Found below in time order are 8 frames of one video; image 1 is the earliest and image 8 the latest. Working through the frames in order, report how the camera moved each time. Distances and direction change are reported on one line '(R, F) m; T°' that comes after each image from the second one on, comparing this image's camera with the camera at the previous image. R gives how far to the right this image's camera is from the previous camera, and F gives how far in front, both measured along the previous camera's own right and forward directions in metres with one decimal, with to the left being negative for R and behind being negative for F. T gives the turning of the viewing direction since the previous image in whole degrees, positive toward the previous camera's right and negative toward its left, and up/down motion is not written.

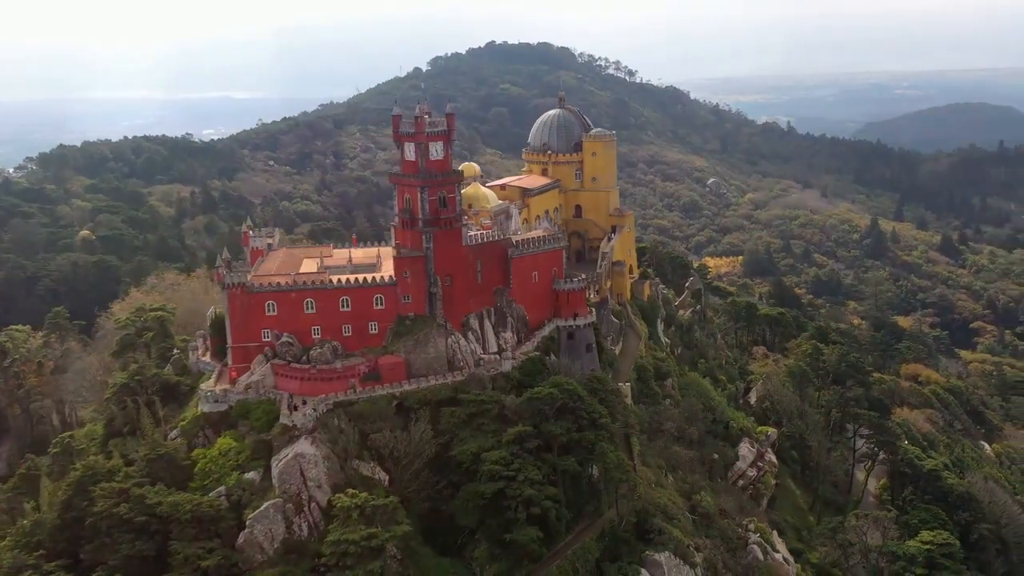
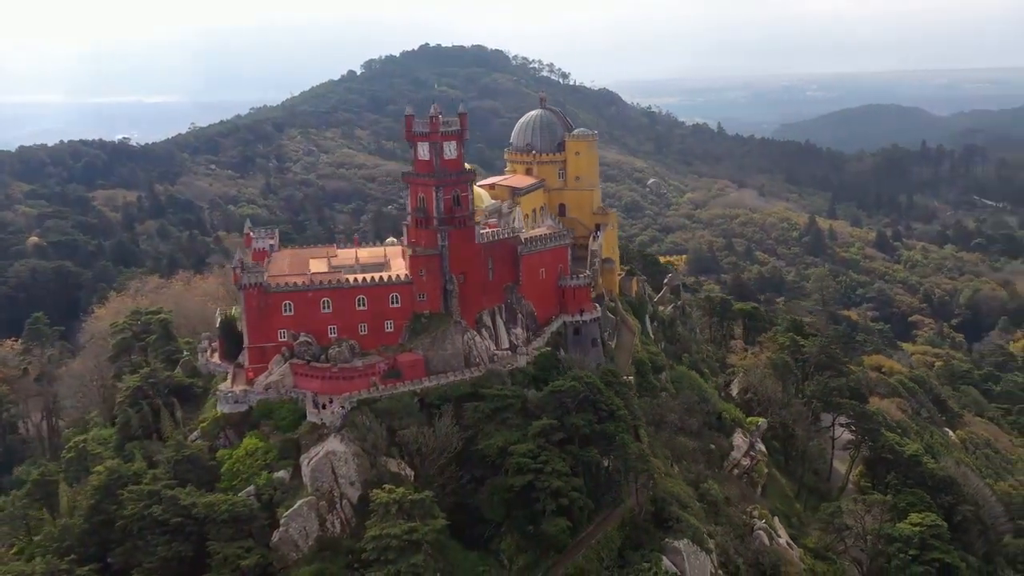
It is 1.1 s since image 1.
(-2.9, -0.5) m; +4°
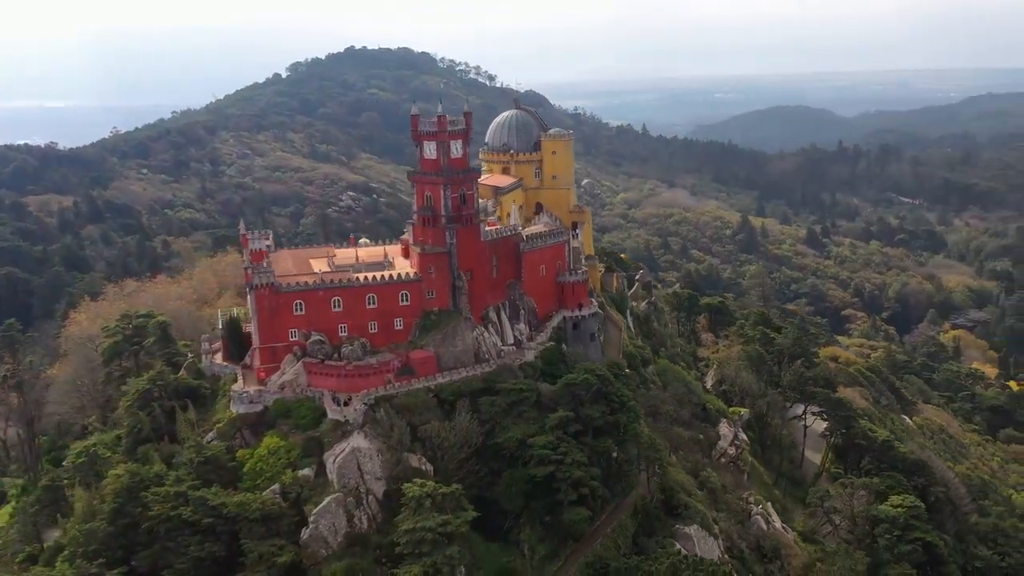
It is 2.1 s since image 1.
(-3.0, -0.5) m; +4°
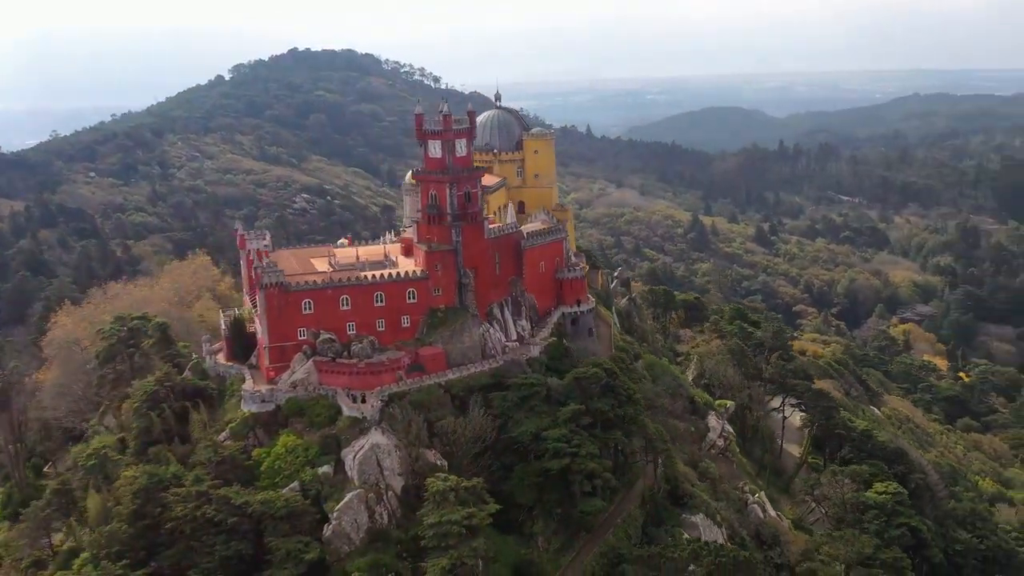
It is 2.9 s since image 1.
(-2.3, -0.4) m; +3°
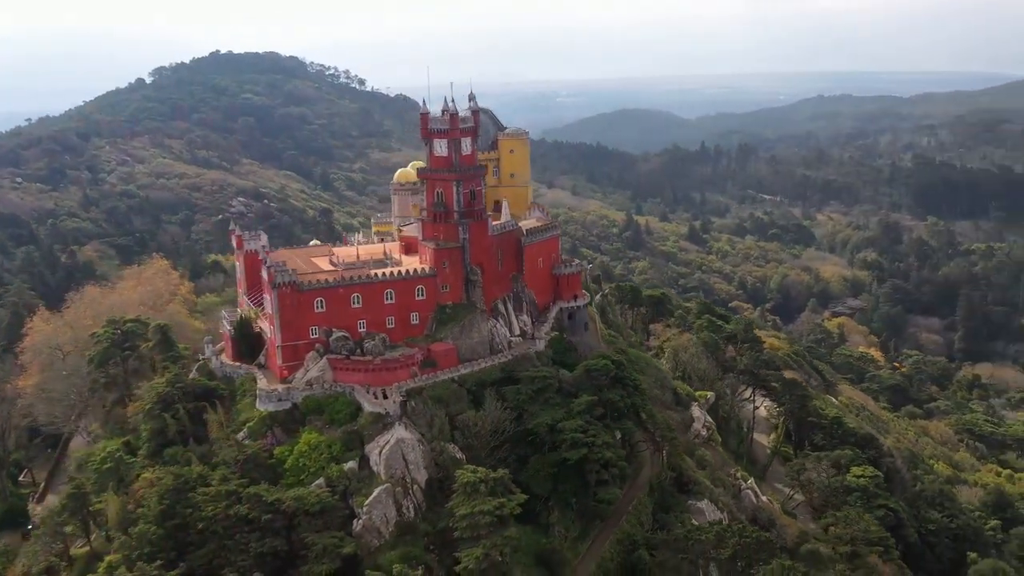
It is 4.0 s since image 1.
(-3.1, -0.5) m; +4°
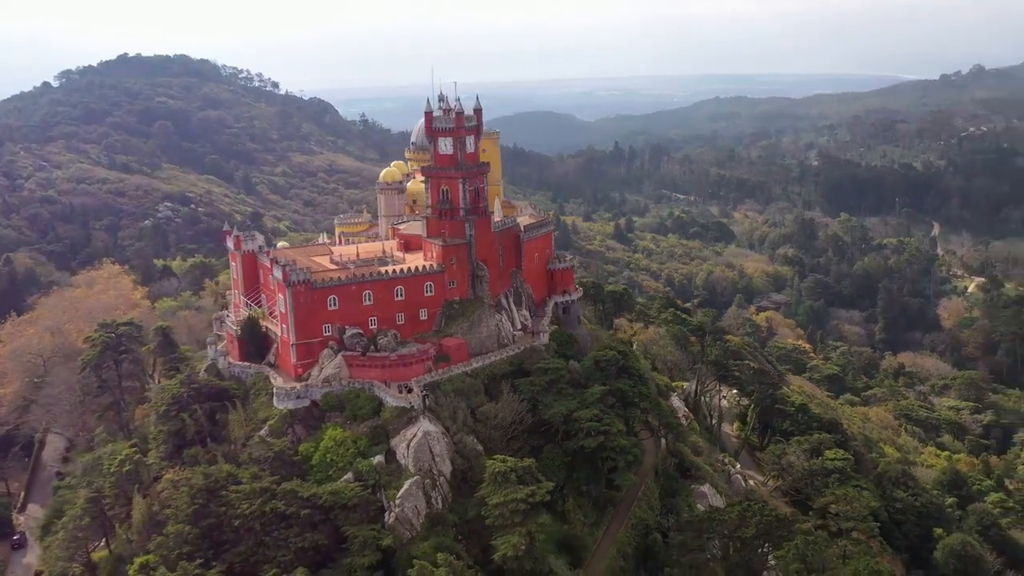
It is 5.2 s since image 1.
(-3.5, -0.6) m; +5°
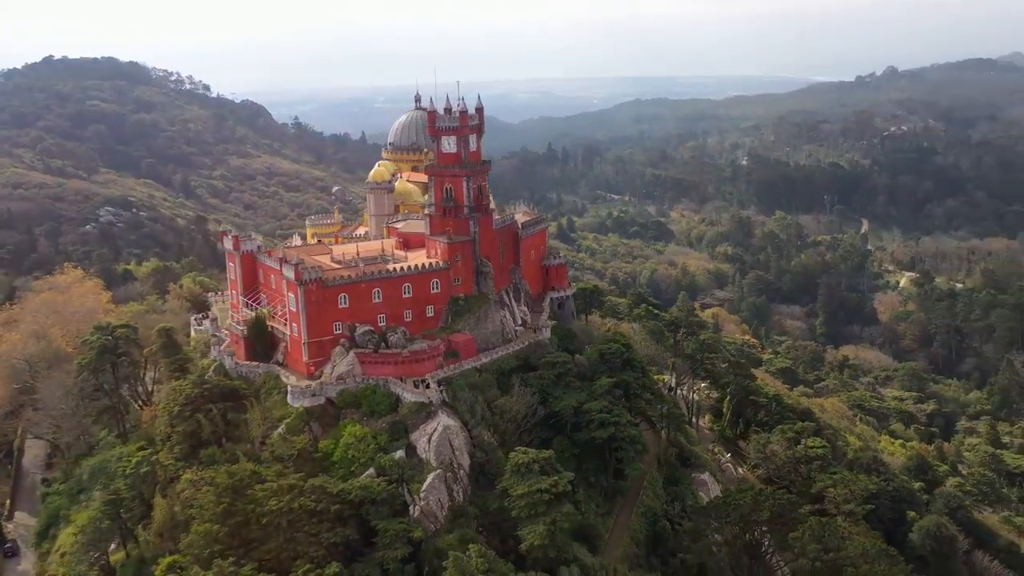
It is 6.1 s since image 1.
(-2.7, -0.5) m; +4°
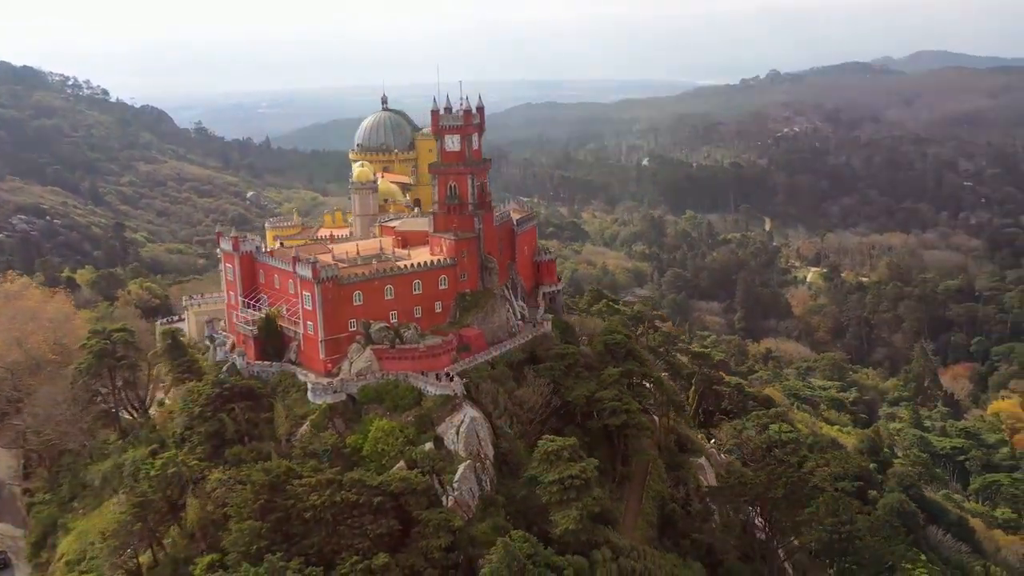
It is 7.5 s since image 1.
(-3.9, -0.7) m; +6°
